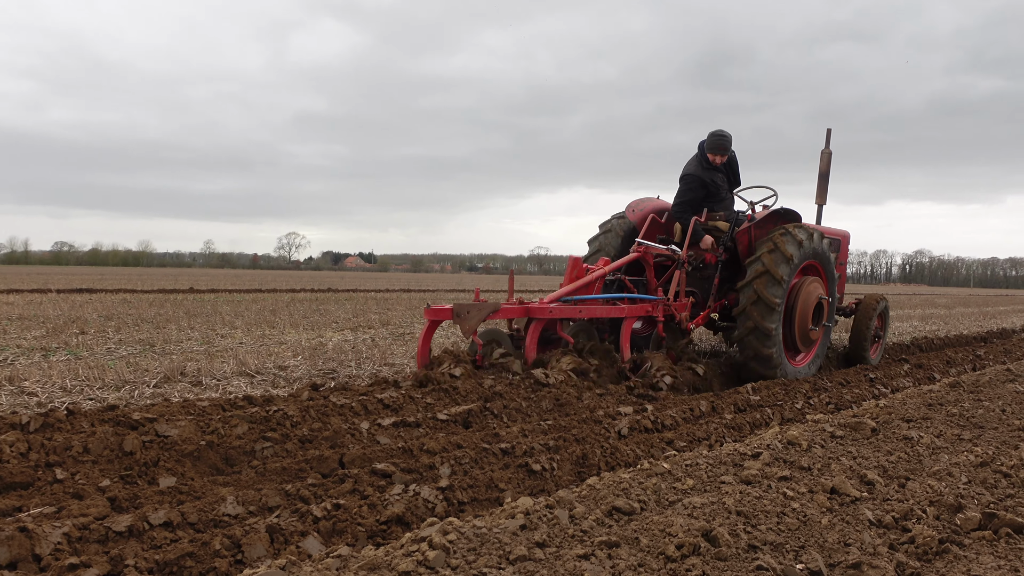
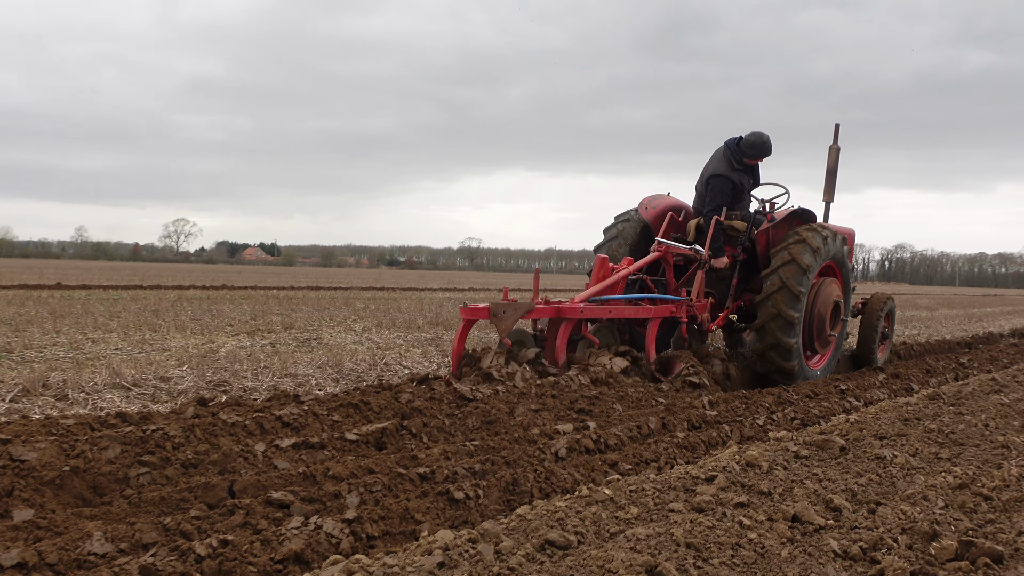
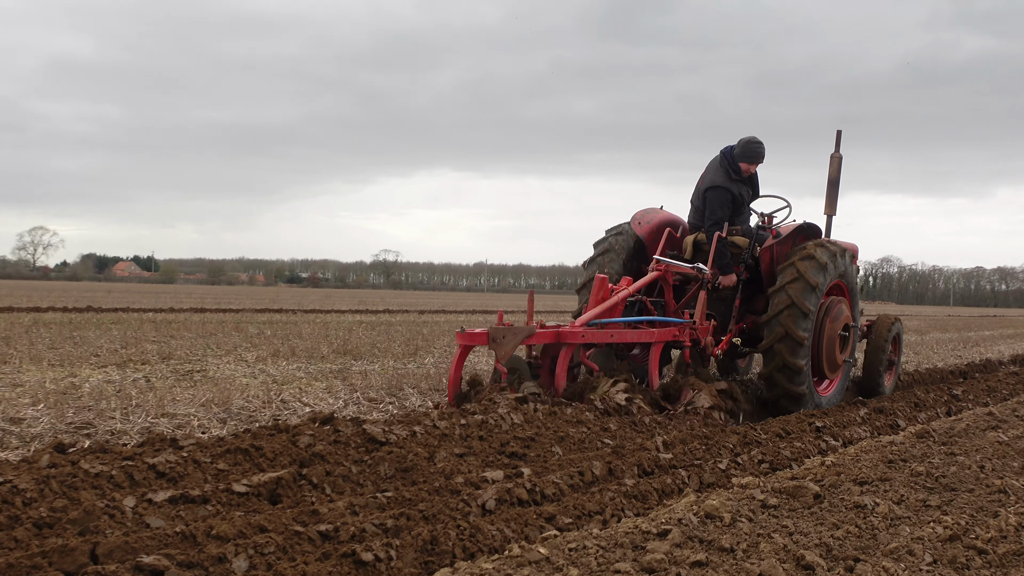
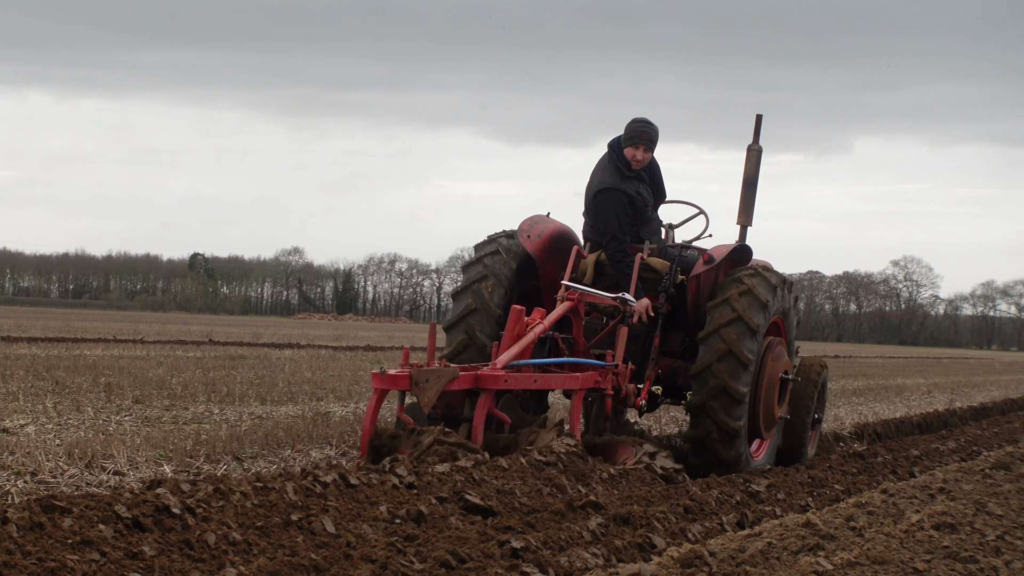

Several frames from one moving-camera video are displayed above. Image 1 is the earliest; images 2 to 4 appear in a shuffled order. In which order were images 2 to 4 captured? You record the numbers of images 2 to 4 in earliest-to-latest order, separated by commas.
2, 3, 4
